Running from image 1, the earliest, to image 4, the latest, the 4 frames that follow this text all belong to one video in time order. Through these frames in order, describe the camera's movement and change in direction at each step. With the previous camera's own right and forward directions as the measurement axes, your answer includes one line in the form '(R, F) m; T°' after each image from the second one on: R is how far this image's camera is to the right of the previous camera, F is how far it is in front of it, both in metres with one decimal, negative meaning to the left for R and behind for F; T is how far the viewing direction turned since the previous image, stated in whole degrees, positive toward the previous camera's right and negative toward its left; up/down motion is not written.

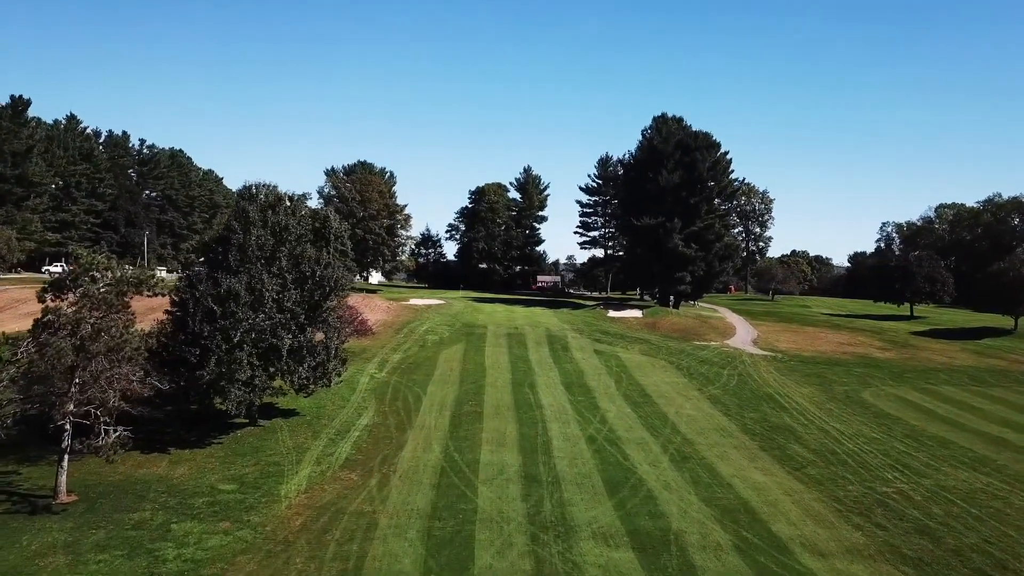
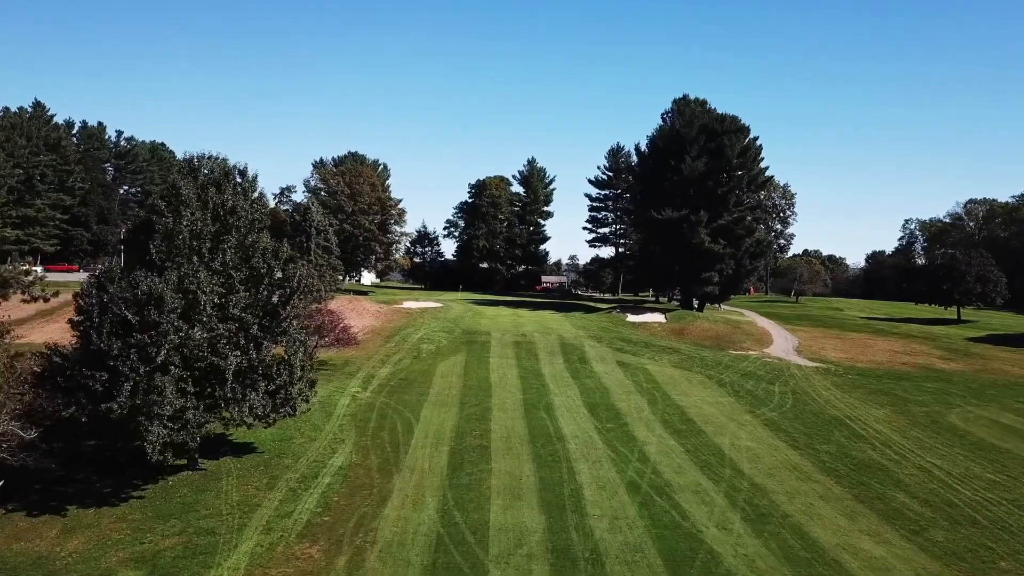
(-0.4, +5.2) m; 0°
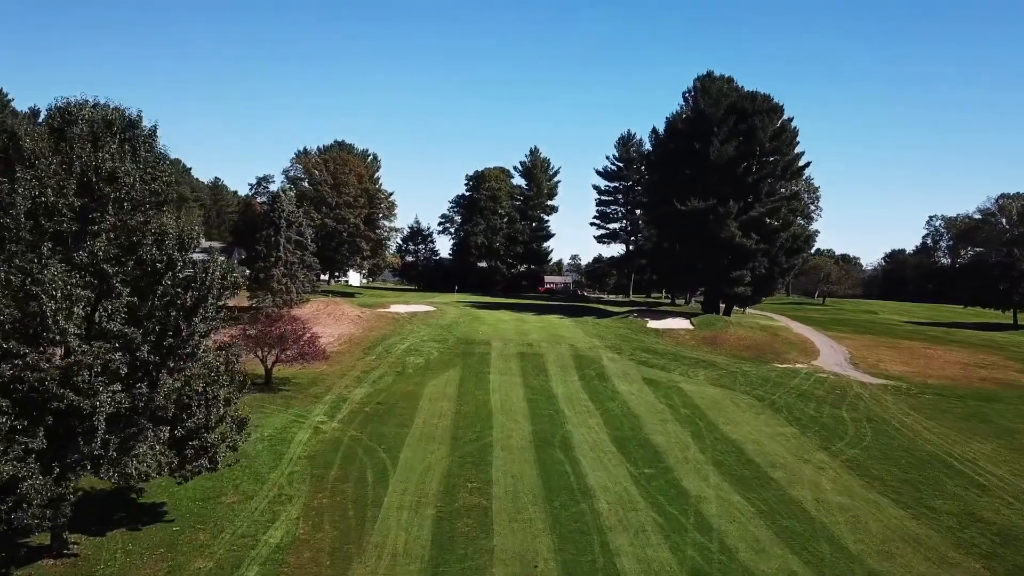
(-0.2, +5.3) m; 0°
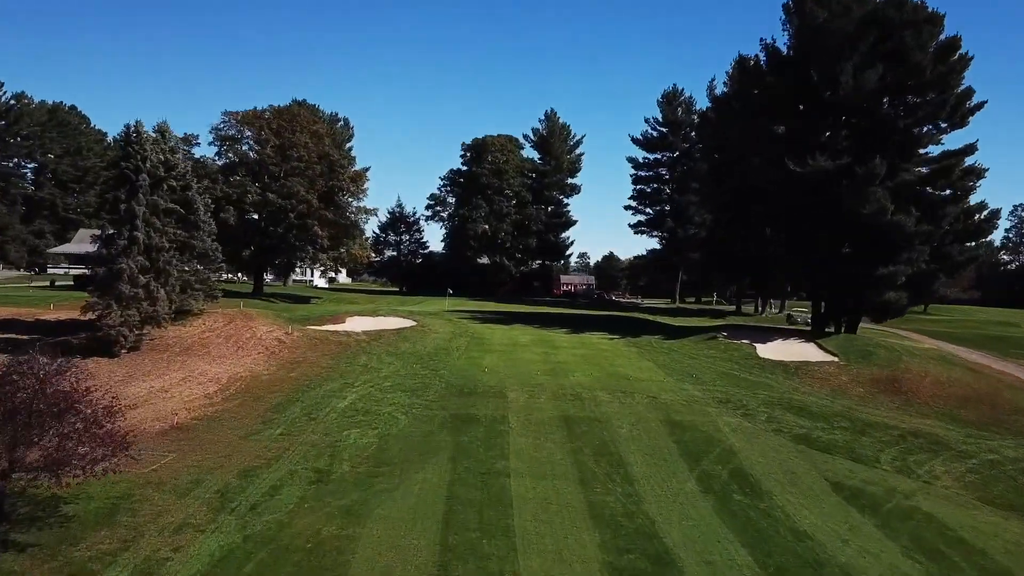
(-0.7, +13.4) m; 0°
